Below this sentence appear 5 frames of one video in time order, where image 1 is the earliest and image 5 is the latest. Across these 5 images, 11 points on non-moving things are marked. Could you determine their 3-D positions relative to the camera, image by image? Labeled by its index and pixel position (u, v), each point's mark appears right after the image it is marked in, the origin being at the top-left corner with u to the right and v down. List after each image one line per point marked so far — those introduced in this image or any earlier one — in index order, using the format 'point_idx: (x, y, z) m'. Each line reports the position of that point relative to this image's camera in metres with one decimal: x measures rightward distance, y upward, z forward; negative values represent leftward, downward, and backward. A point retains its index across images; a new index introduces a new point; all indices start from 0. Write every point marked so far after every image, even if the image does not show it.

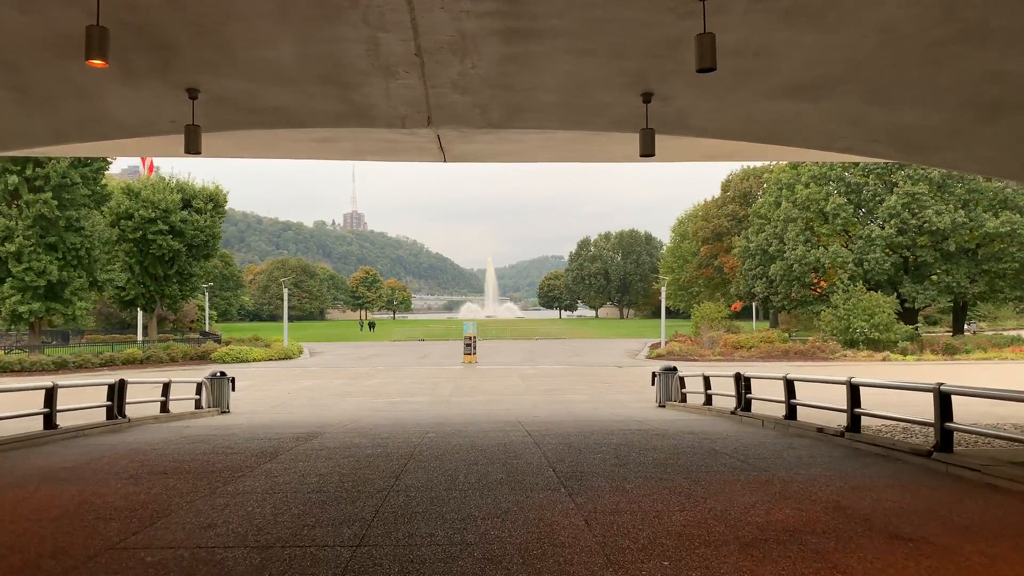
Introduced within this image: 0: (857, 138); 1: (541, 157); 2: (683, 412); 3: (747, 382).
0: (+4.1, +1.8, +9.6) m
1: (+0.5, +2.2, +13.2) m
2: (+2.5, -1.9, +11.9) m
3: (+3.0, -1.2, +10.3) m
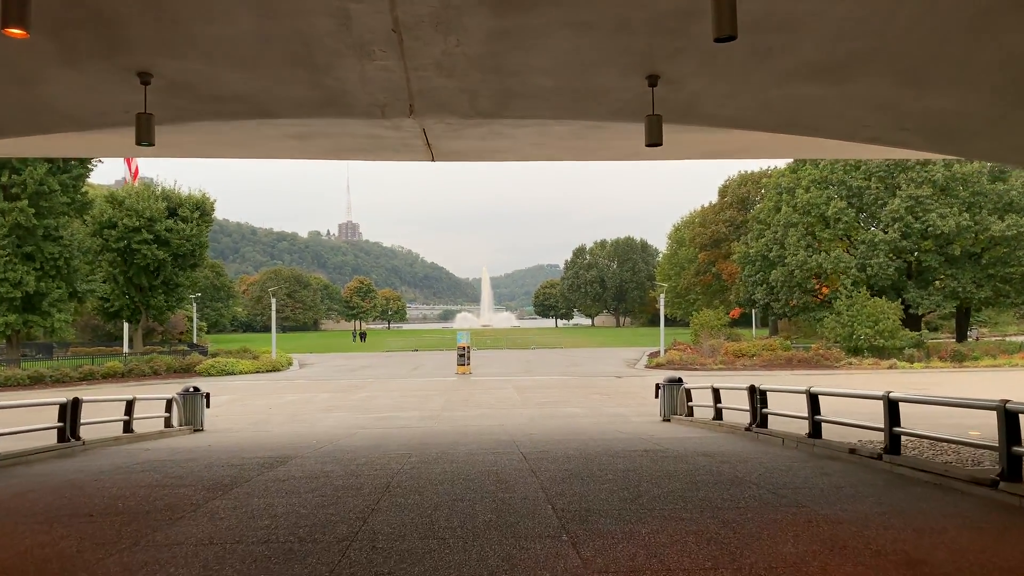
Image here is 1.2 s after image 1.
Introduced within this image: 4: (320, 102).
0: (+4.0, +1.8, +8.8) m
1: (+0.4, +2.1, +12.4) m
2: (+2.5, -1.9, +11.0) m
3: (+2.9, -1.3, +9.4) m
4: (-2.0, +1.9, +8.3) m
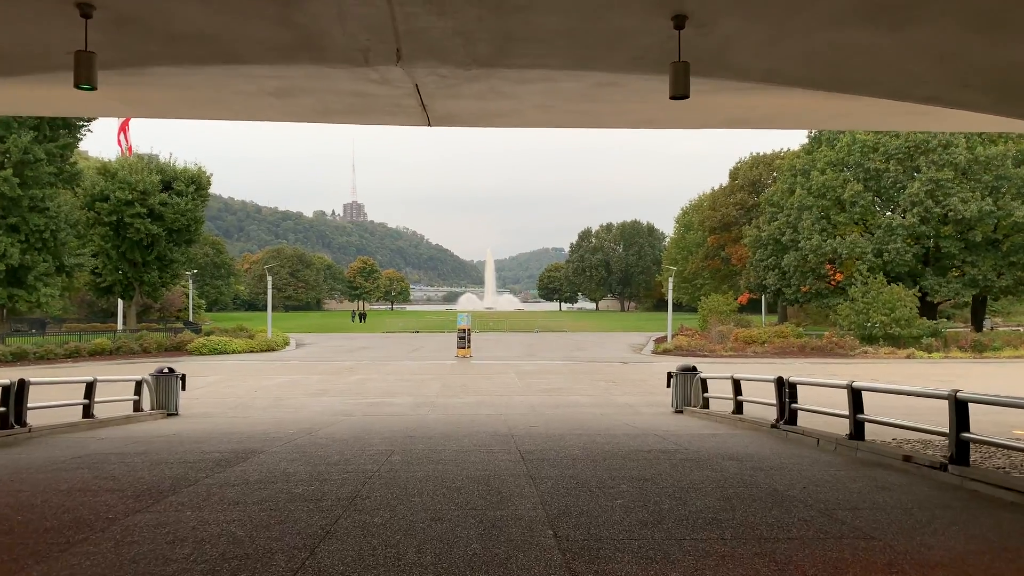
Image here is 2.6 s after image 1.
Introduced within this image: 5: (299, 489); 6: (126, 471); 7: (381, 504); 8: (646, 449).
0: (+4.0, +1.9, +7.6) m
1: (+0.4, +2.4, +11.2) m
2: (+2.4, -1.7, +10.0) m
3: (+2.9, -1.0, +8.4) m
4: (-2.0, +2.2, +7.2) m
5: (-1.3, -1.3, +5.1) m
6: (-2.8, -1.3, +5.9) m
7: (-0.8, -1.2, +4.6) m
8: (+1.2, -1.4, +7.2) m
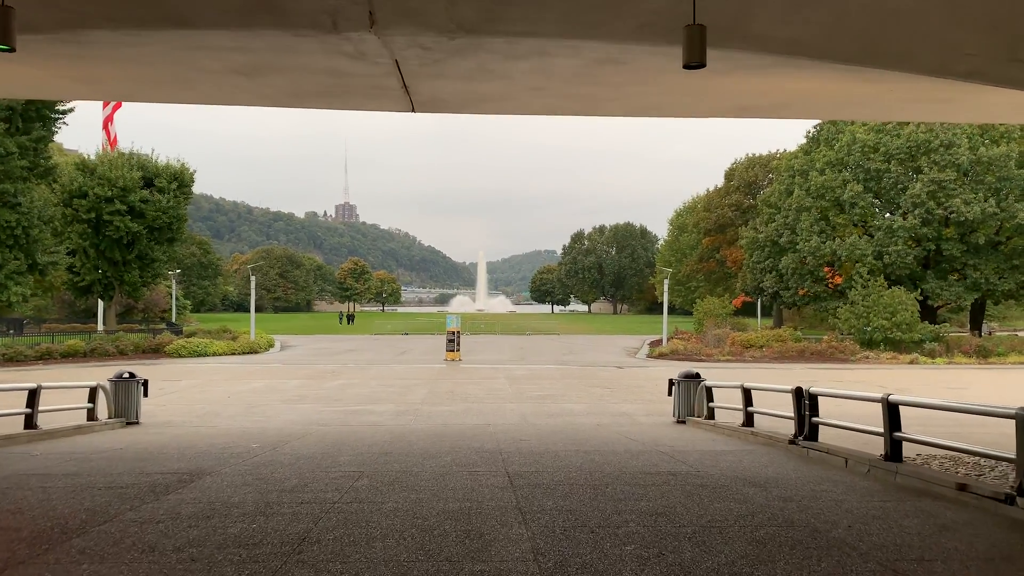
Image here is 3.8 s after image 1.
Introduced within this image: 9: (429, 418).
0: (+3.9, +1.9, +6.8) m
1: (+0.3, +2.4, +10.3) m
2: (+2.3, -1.7, +9.1) m
3: (+2.8, -1.0, +7.5) m
4: (-2.0, +2.2, +6.3) m
5: (-1.4, -1.2, +4.2) m
6: (-2.9, -1.3, +4.9) m
7: (-0.8, -1.2, +3.7) m
8: (+1.1, -1.4, +6.3) m
9: (-1.2, -1.8, +11.4) m
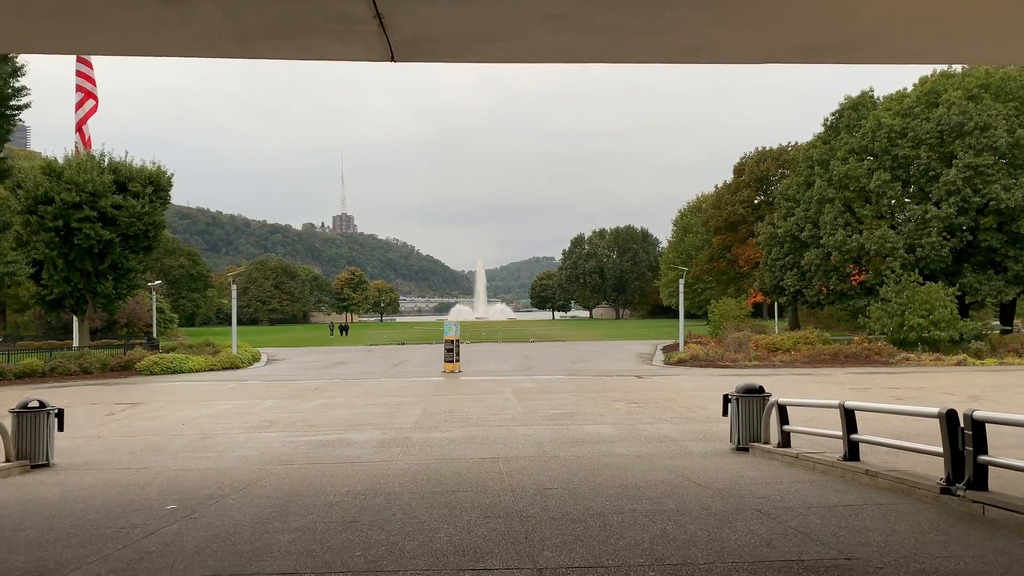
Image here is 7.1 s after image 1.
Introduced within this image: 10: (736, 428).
0: (+4.0, +2.1, +4.4) m
1: (+0.4, +2.4, +7.9) m
2: (+2.5, -1.6, +6.6) m
3: (+3.0, -0.9, +5.0) m
4: (-1.9, +2.3, +3.9) m
5: (-1.3, -1.1, +1.7) m
6: (-2.7, -1.2, +2.5) m
7: (-0.7, -1.1, +1.3) m
8: (+1.3, -1.3, +3.8) m
9: (-1.0, -1.8, +8.9) m
10: (+2.4, -1.5, +8.7) m
